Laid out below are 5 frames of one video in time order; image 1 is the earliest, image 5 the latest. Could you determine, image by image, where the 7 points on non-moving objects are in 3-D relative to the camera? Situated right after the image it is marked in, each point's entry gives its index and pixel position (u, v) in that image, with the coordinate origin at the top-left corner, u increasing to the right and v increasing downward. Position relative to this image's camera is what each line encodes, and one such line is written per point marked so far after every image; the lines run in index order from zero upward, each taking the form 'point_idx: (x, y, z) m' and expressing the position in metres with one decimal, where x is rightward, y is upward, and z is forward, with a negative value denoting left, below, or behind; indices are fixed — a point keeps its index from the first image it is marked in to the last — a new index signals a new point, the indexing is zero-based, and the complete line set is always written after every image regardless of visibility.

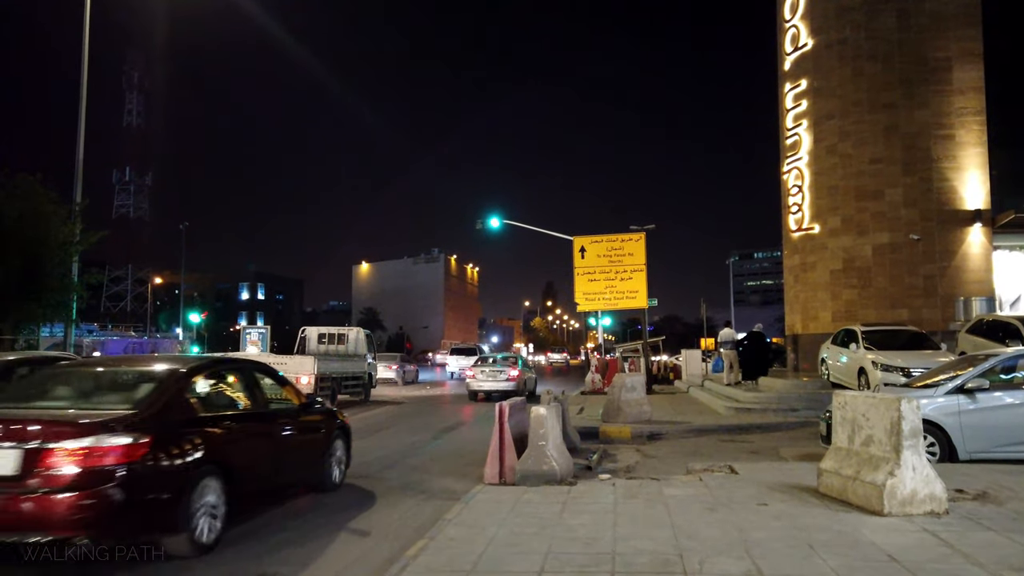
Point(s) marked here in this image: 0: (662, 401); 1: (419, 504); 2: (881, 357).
0: (+3.9, -2.9, +19.2) m
1: (-1.0, -2.3, +8.0) m
2: (+7.6, -1.4, +15.1) m
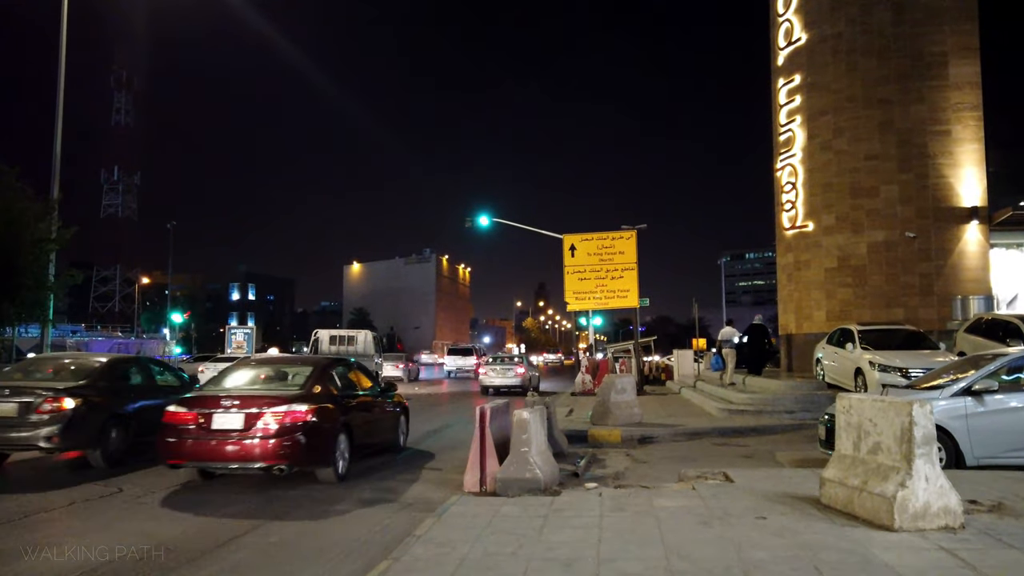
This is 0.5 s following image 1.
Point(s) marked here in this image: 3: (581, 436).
0: (+3.5, -2.9, +18.7) m
1: (-1.2, -2.3, +7.4) m
2: (+7.3, -1.4, +14.7) m
3: (+1.2, -2.5, +12.7) m
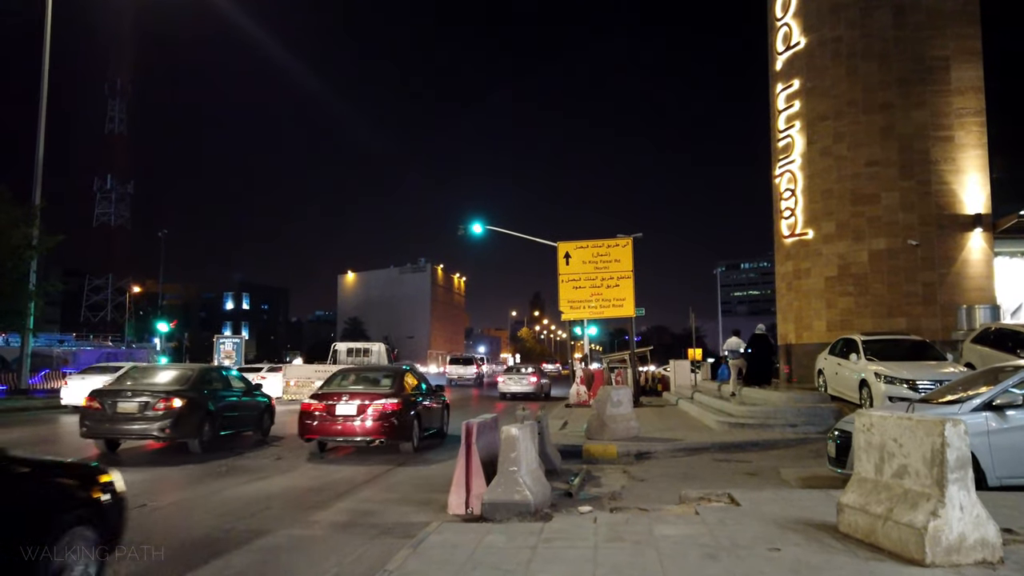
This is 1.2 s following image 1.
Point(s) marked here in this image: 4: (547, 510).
0: (+3.3, -3.1, +18.1) m
1: (-1.3, -2.3, +6.8) m
2: (+7.1, -1.5, +14.1) m
3: (+1.0, -2.7, +12.1) m
4: (+0.4, -2.3, +7.6) m
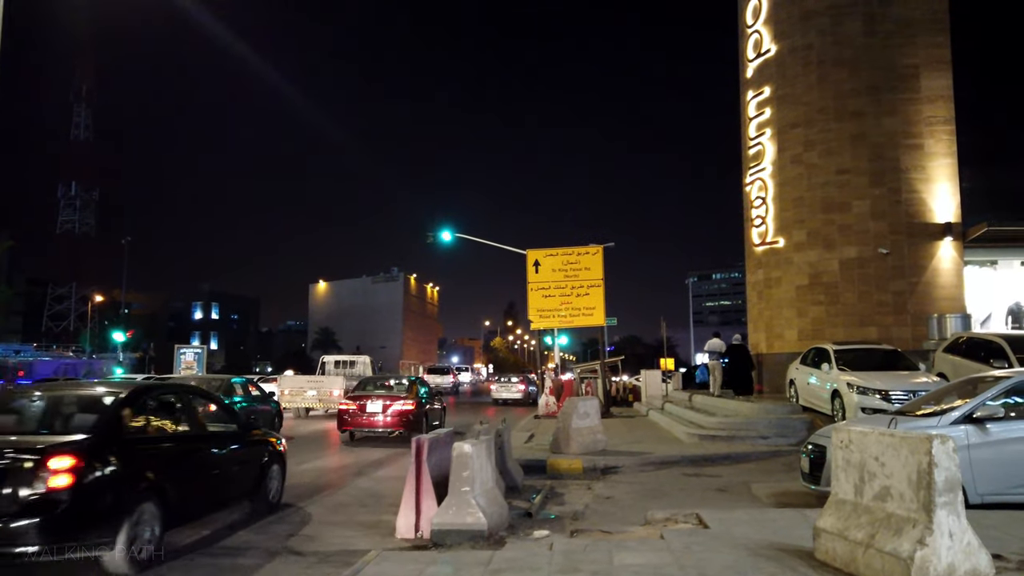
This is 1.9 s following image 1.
0: (+2.5, -3.3, +17.6) m
1: (-1.7, -2.4, +6.2) m
2: (+6.4, -1.7, +13.8) m
3: (+0.4, -2.8, +11.5) m
4: (-0.1, -2.3, +7.0) m
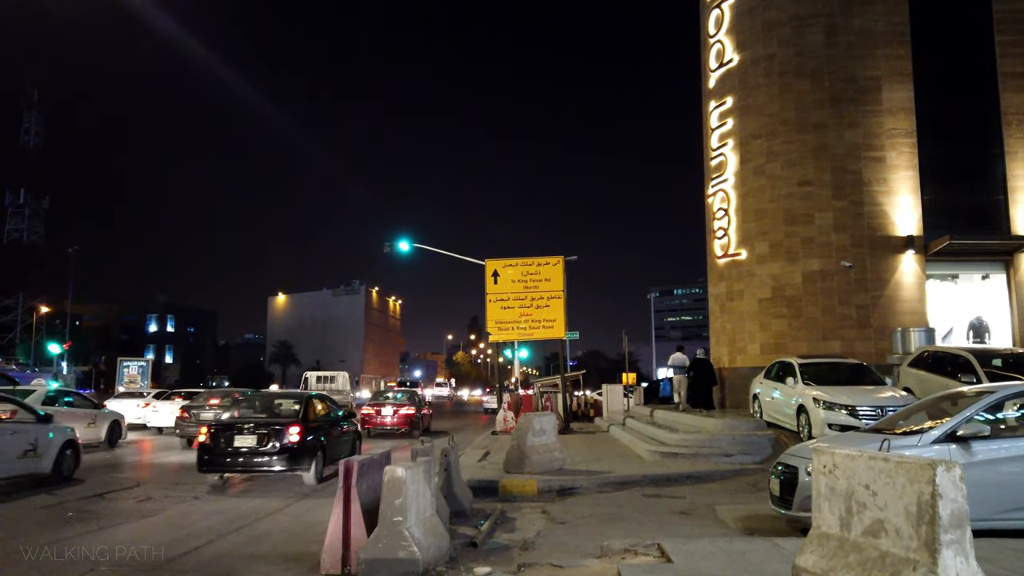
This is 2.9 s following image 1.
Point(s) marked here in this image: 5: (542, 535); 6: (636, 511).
0: (+1.5, -3.5, +16.9) m
1: (-2.2, -2.3, +5.3) m
2: (+5.6, -1.9, +13.3) m
3: (-0.3, -2.9, +10.7) m
4: (-0.6, -2.3, +6.2) m
5: (+0.3, -2.7, +8.0) m
6: (+1.6, -2.8, +9.2) m
